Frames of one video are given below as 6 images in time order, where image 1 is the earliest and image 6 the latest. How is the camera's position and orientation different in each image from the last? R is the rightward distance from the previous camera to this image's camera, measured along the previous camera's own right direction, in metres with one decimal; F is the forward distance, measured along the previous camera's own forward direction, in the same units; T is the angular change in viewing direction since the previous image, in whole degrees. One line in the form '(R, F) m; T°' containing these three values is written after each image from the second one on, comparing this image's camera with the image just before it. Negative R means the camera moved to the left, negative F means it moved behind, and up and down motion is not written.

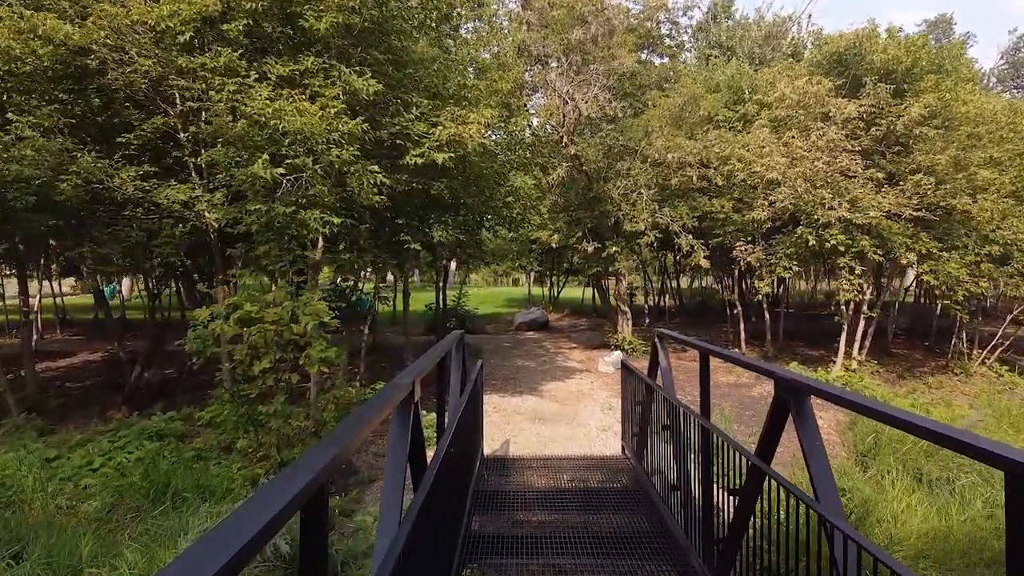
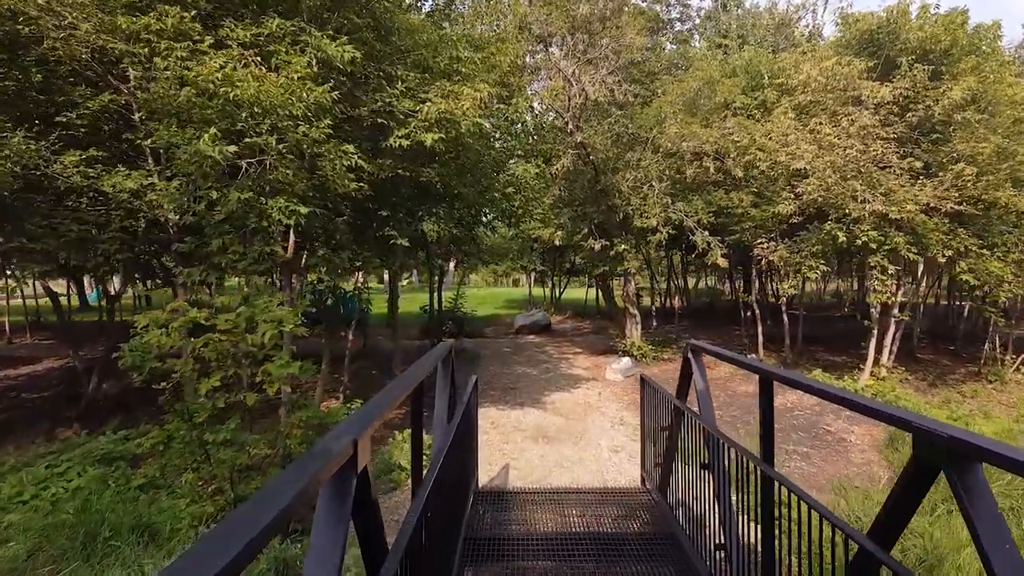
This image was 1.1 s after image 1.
(0.0, +1.0) m; 0°
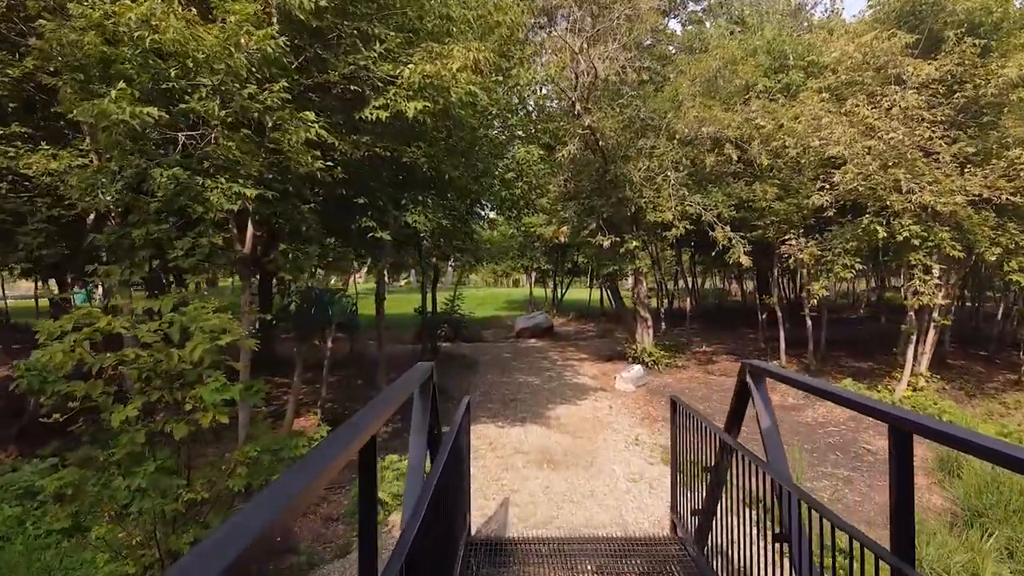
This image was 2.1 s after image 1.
(0.0, +1.1) m; 0°
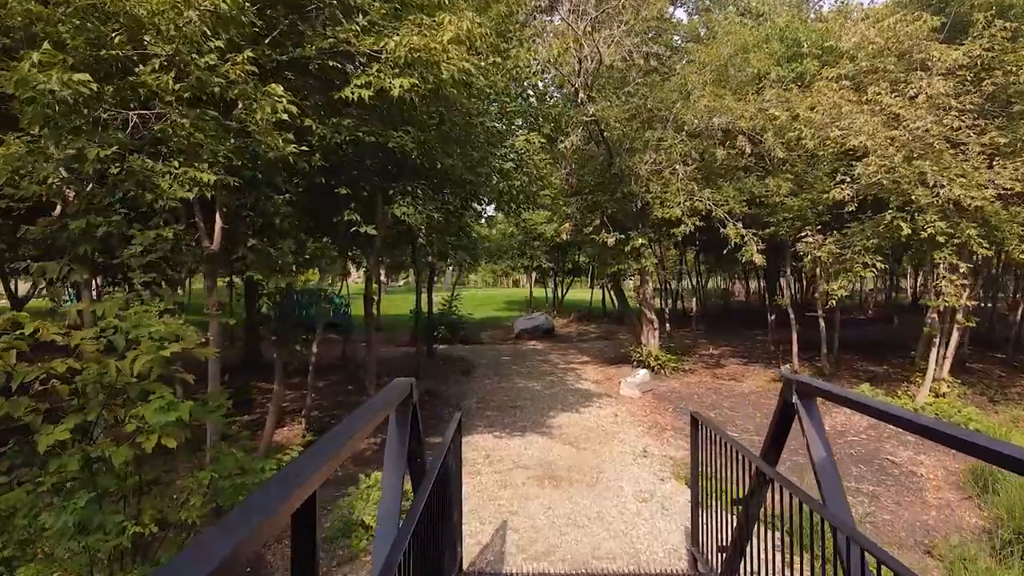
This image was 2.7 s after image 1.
(0.0, +0.6) m; 0°
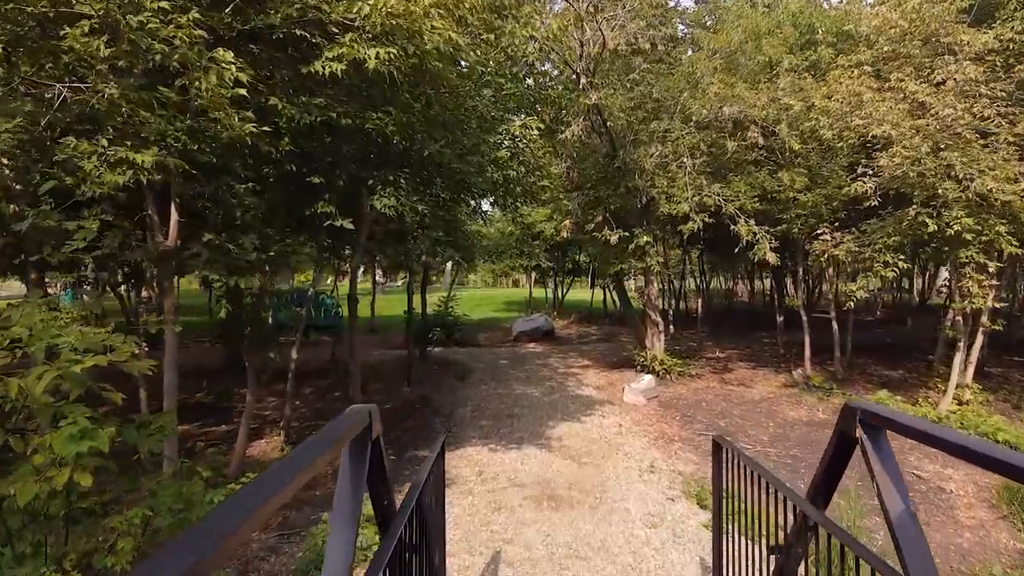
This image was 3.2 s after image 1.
(0.0, +0.6) m; 0°
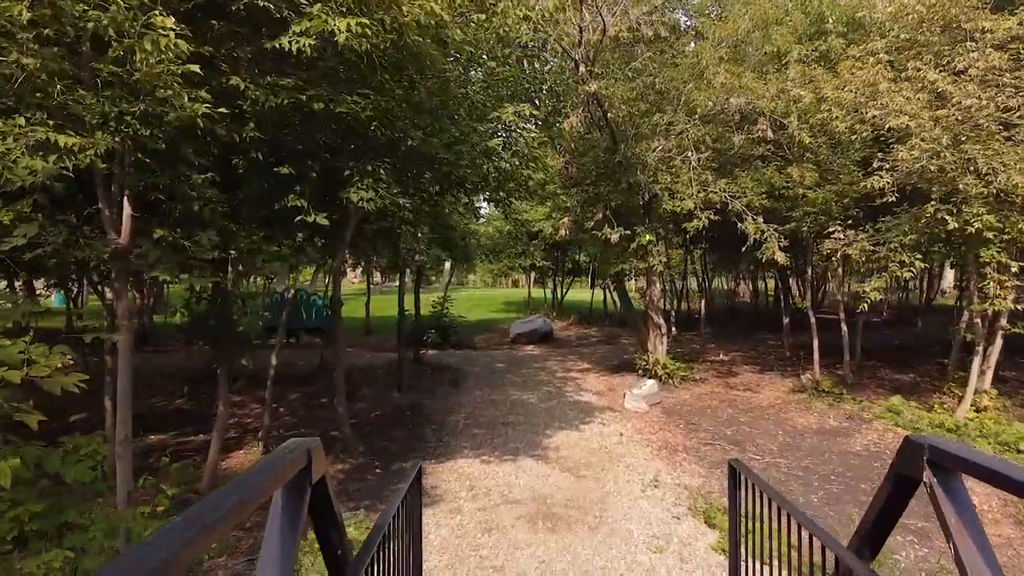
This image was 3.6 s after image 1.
(0.0, +0.4) m; 0°
